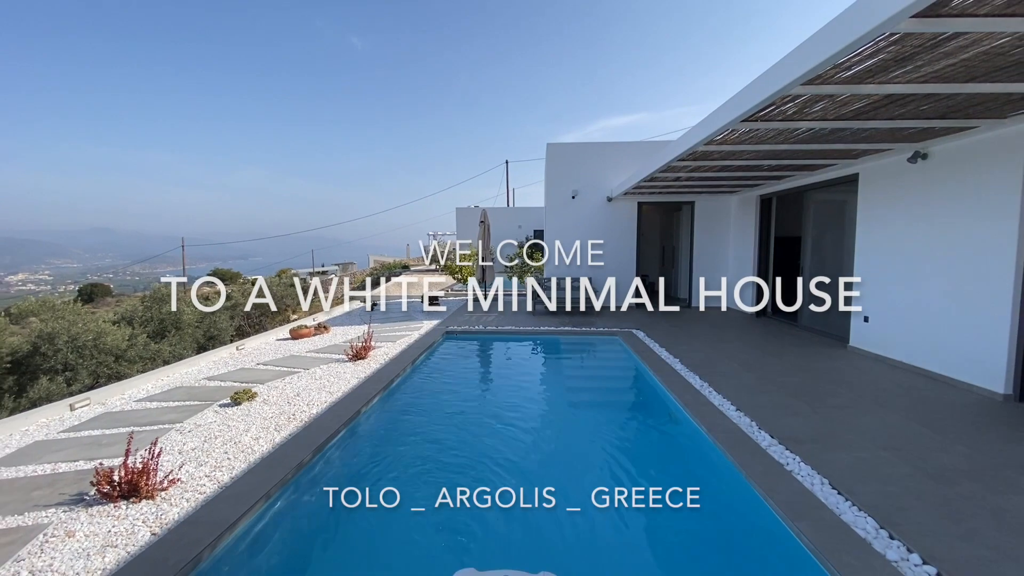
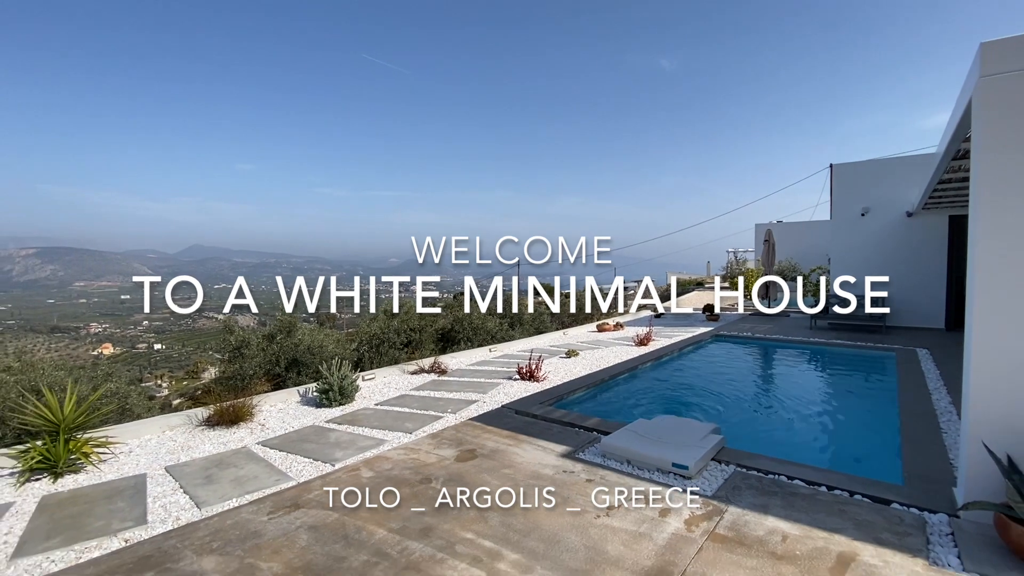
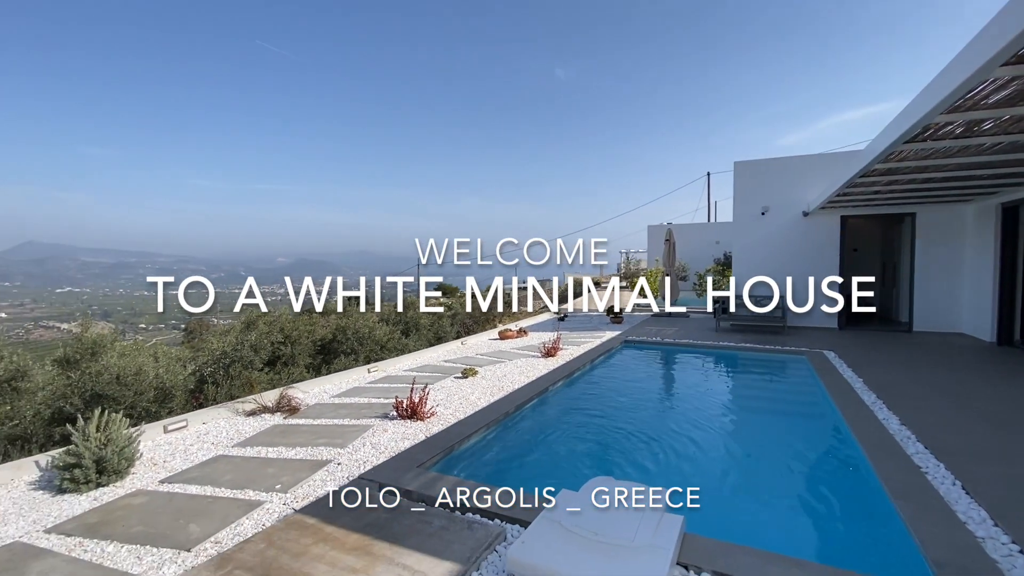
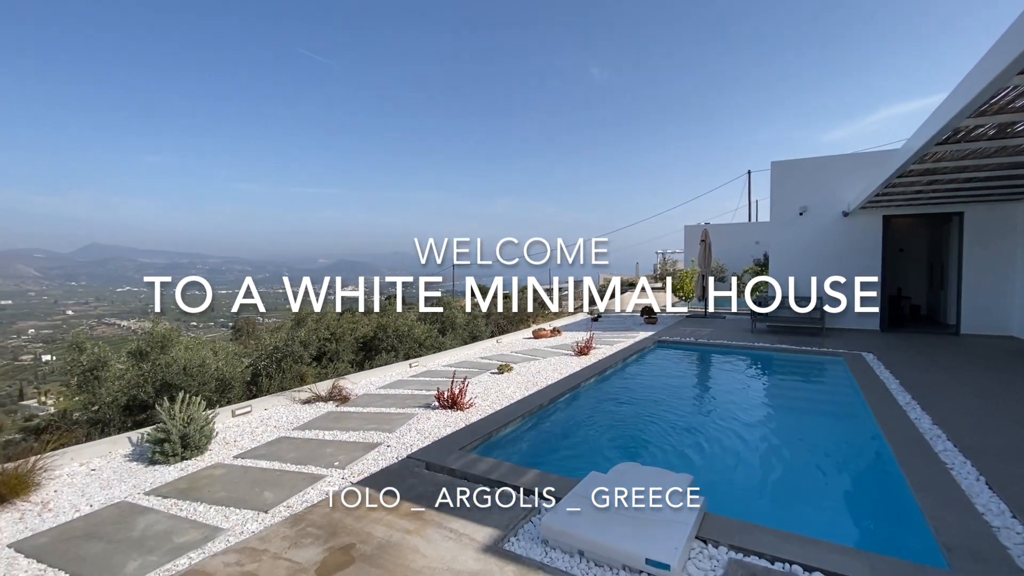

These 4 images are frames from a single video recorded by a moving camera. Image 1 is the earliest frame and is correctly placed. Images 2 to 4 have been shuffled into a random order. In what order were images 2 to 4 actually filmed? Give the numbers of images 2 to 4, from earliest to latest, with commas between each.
3, 4, 2
